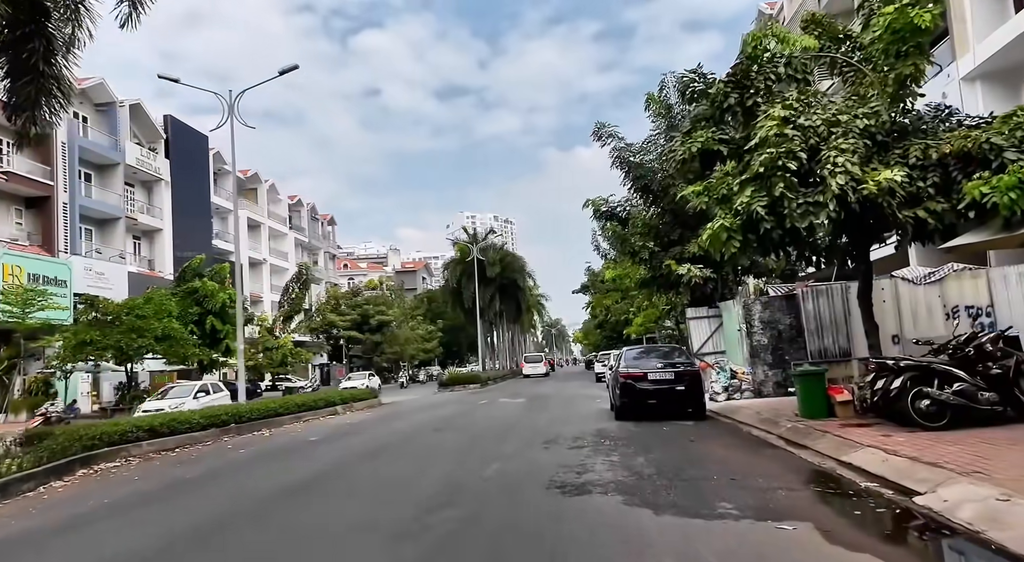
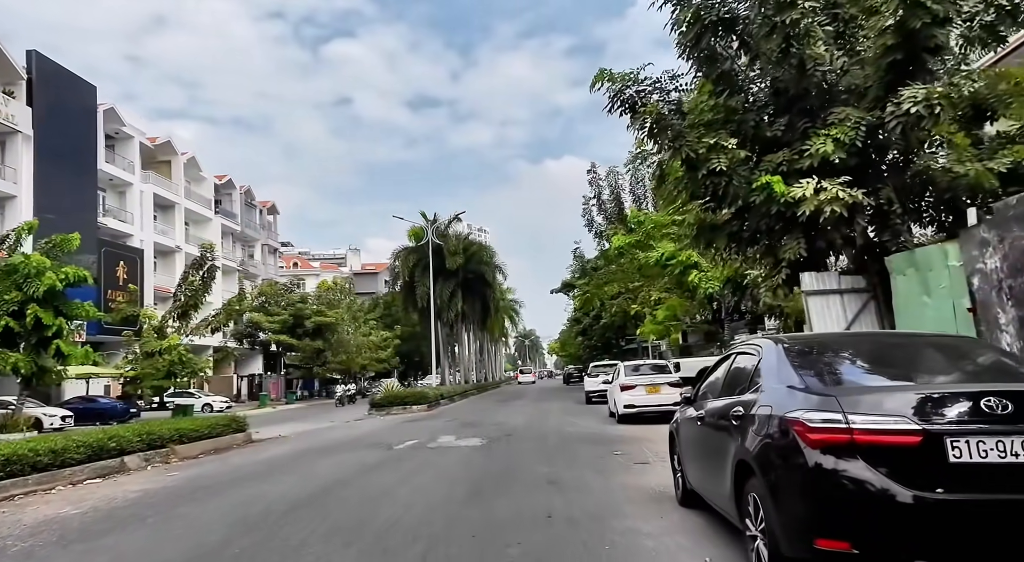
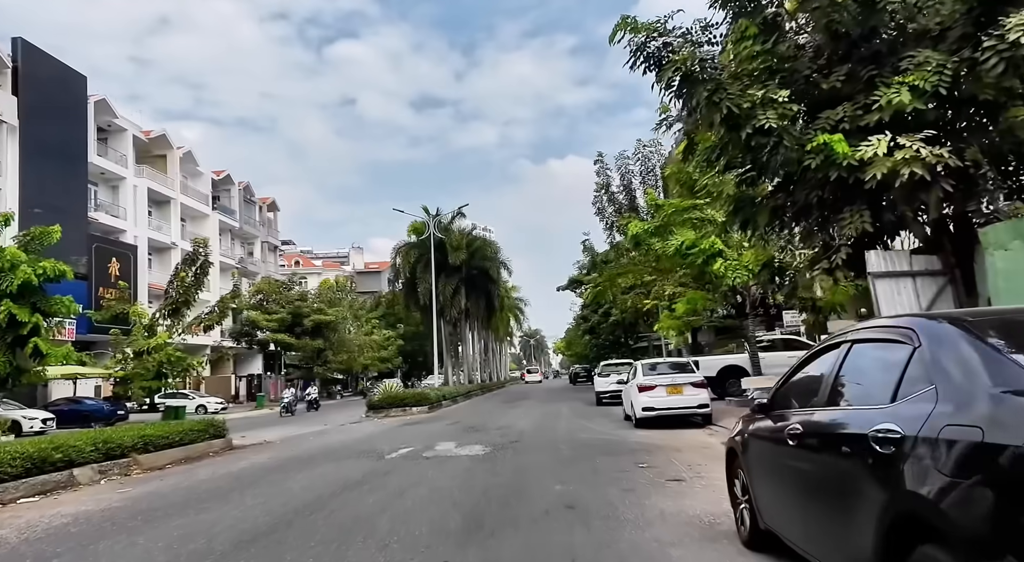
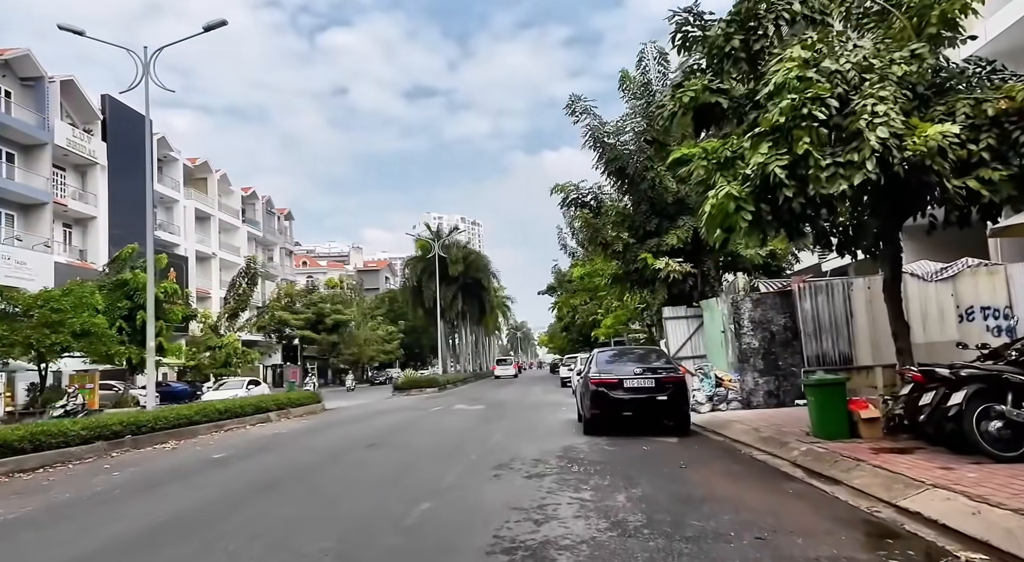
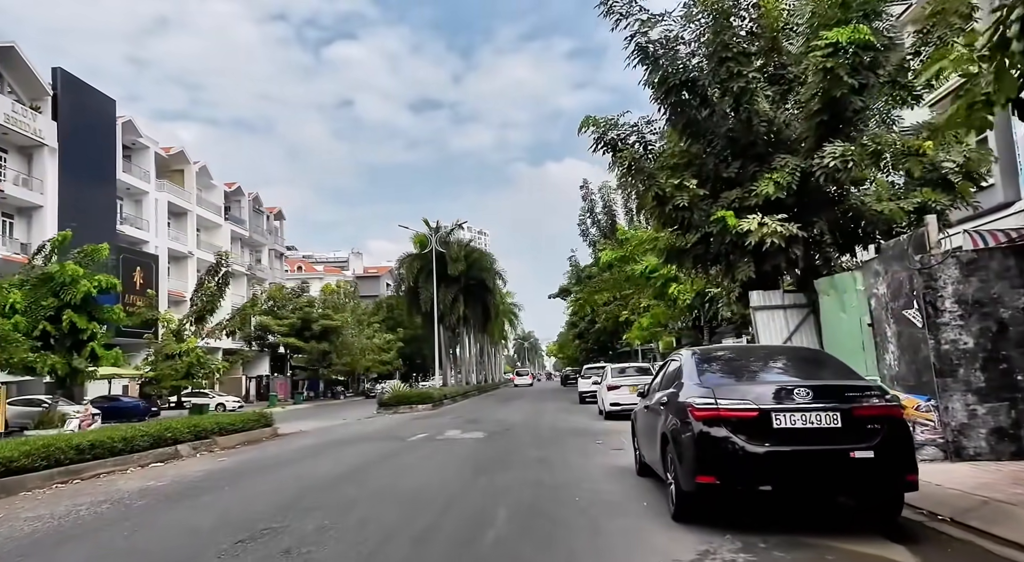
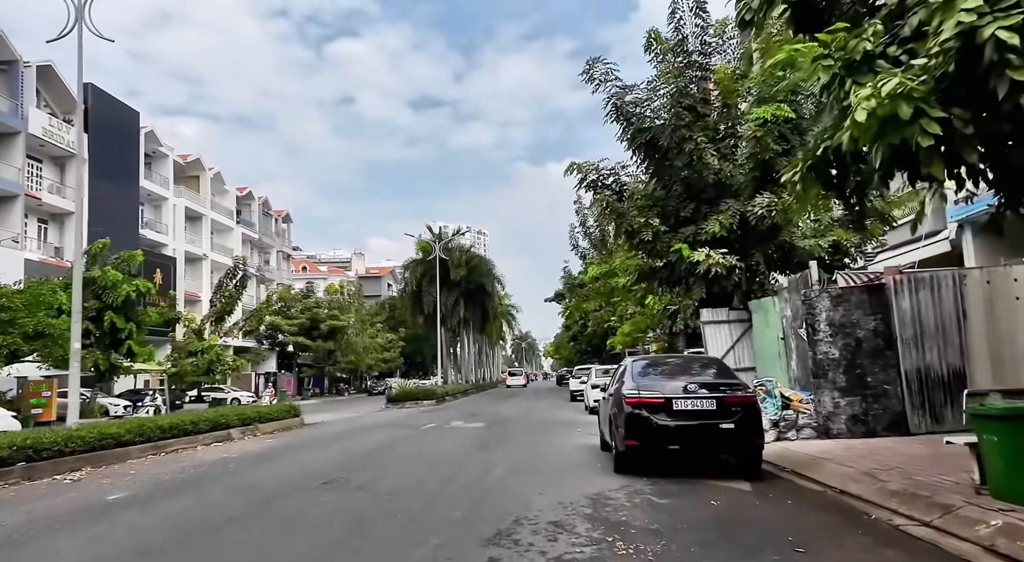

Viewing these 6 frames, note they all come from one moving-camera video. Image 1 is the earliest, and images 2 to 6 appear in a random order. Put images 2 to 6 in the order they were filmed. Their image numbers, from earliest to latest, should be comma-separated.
4, 6, 5, 2, 3
